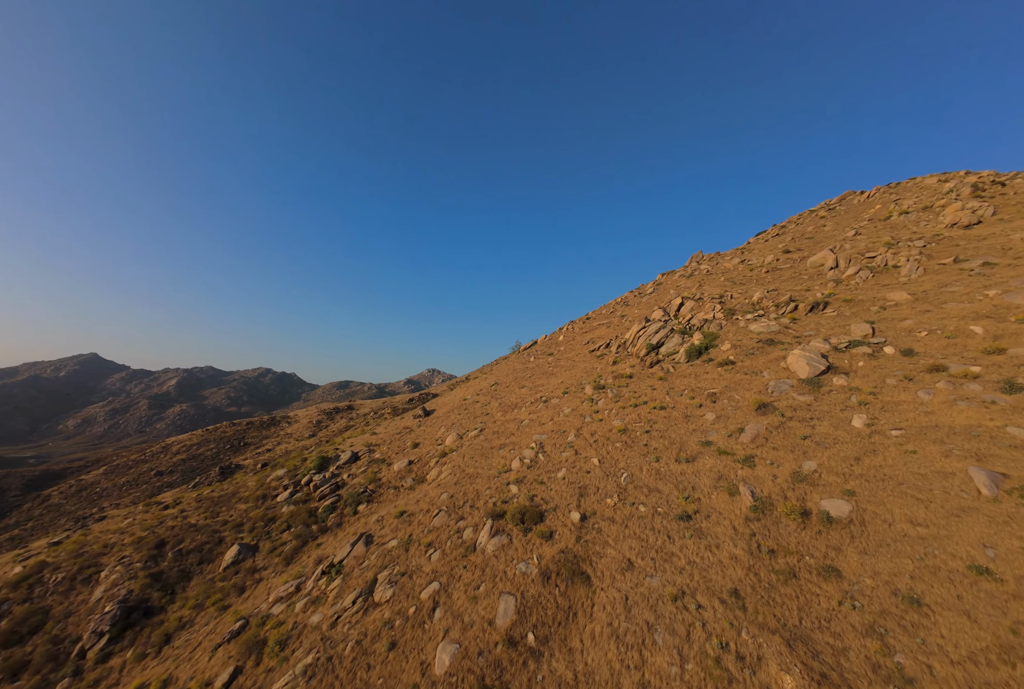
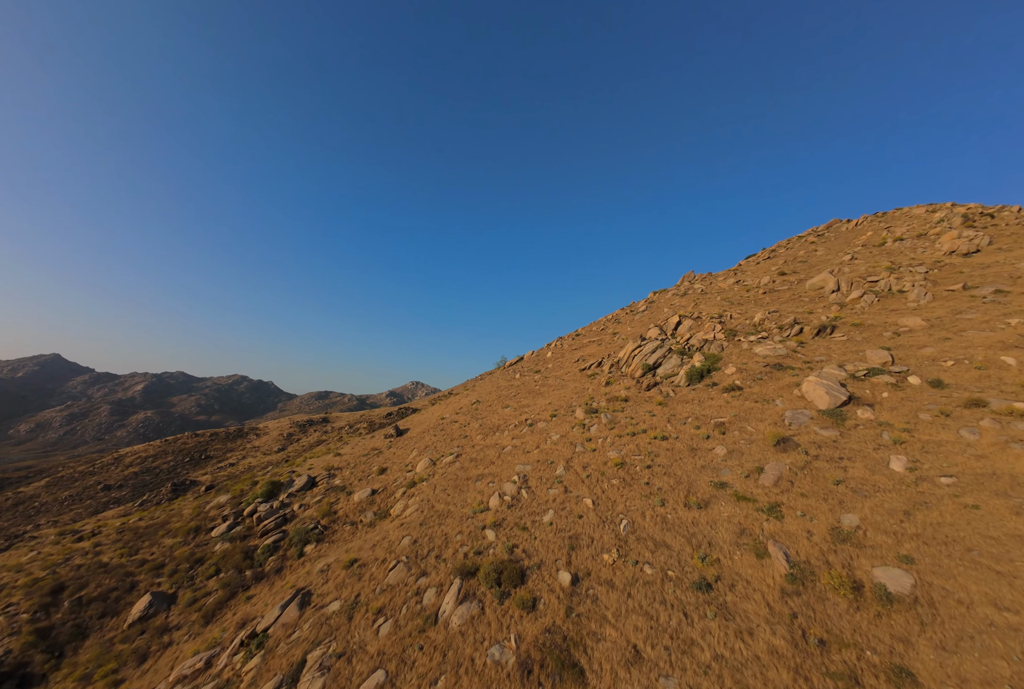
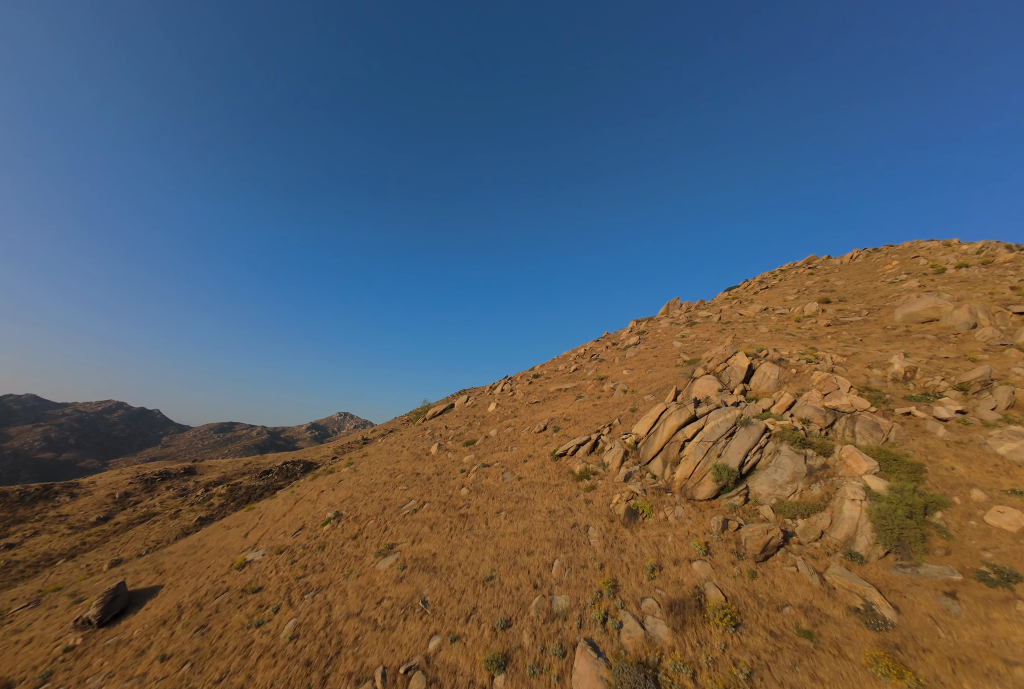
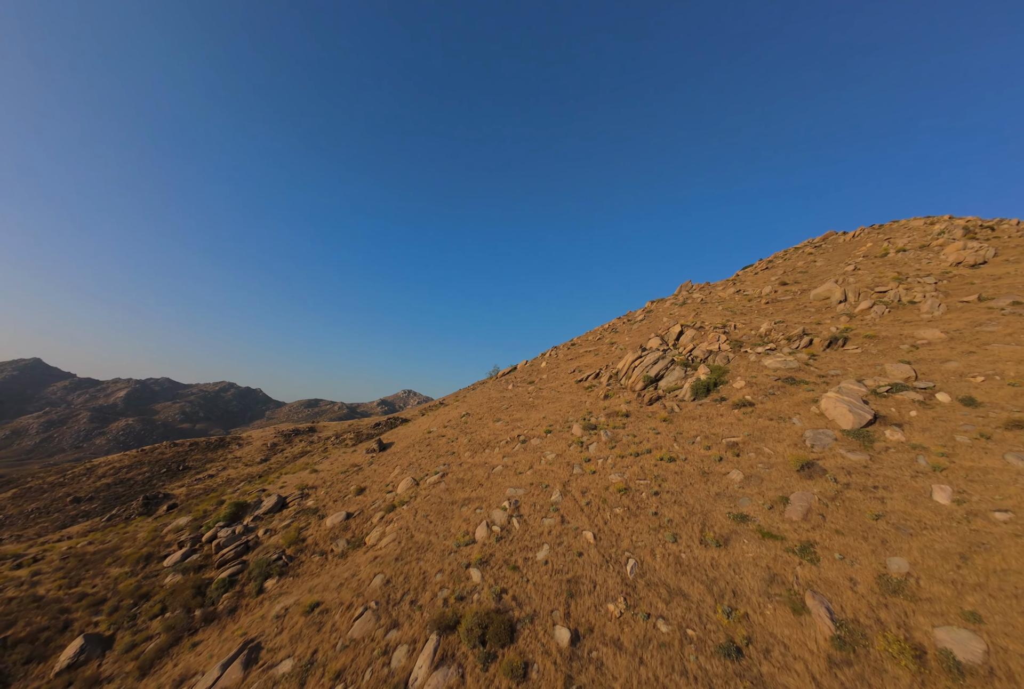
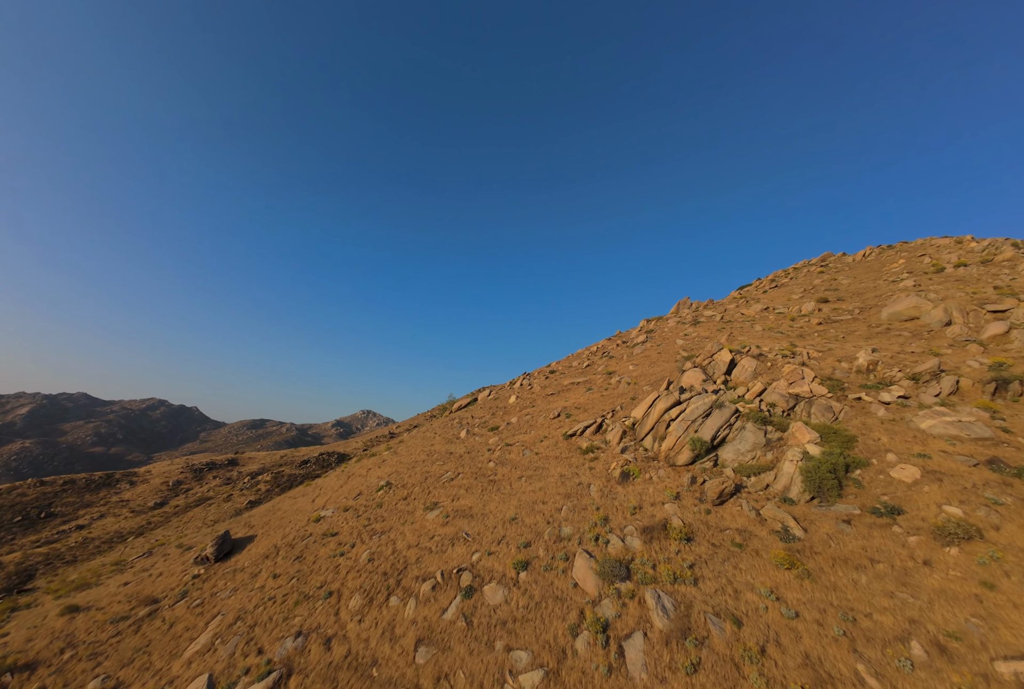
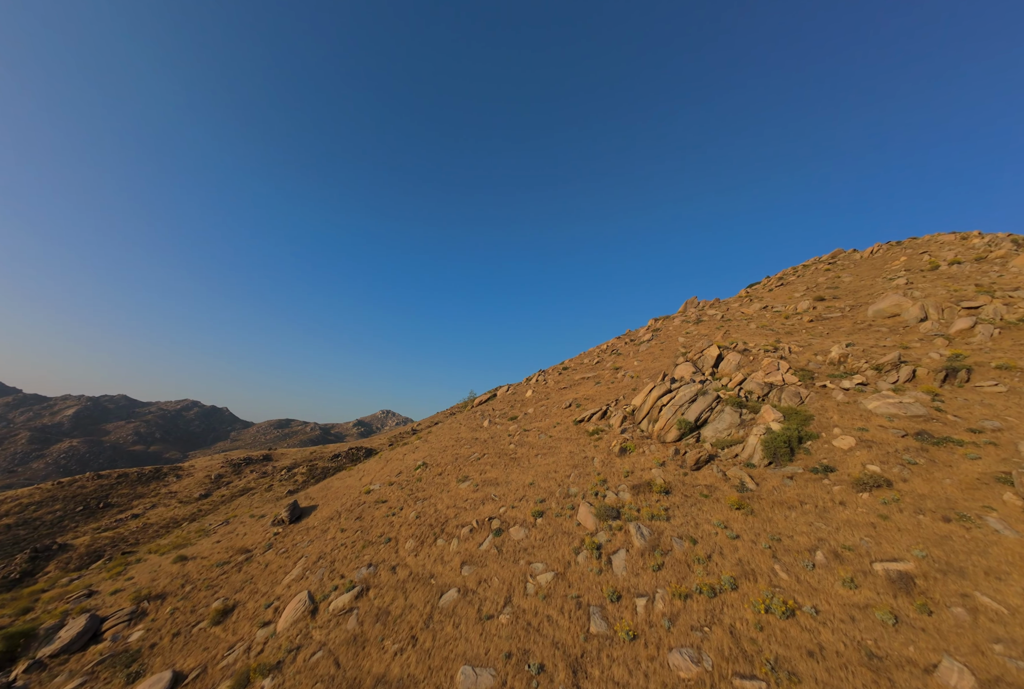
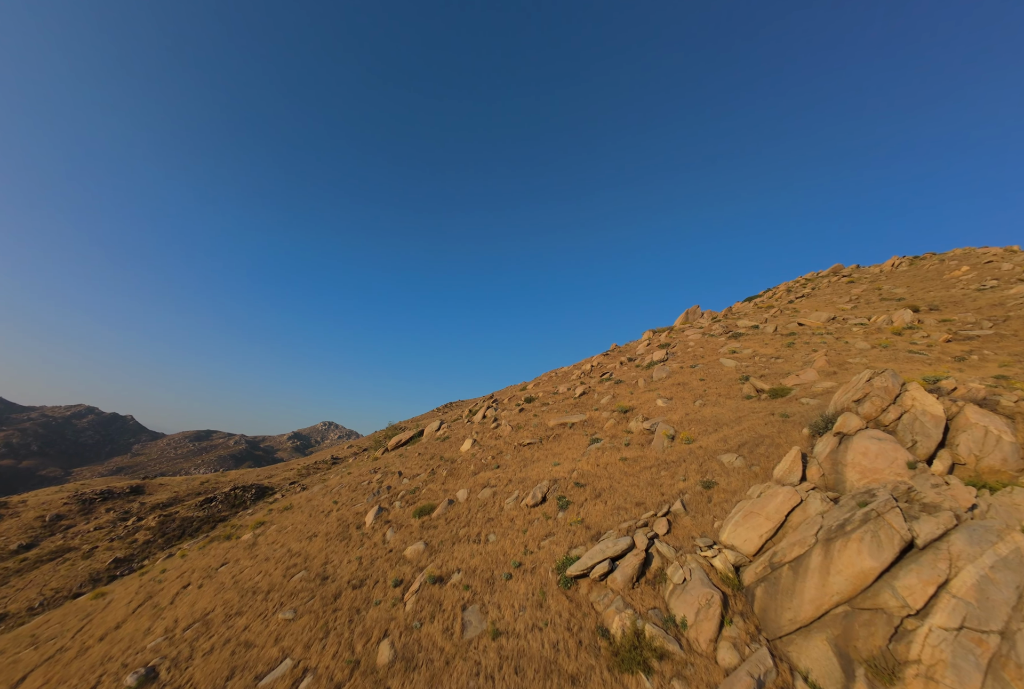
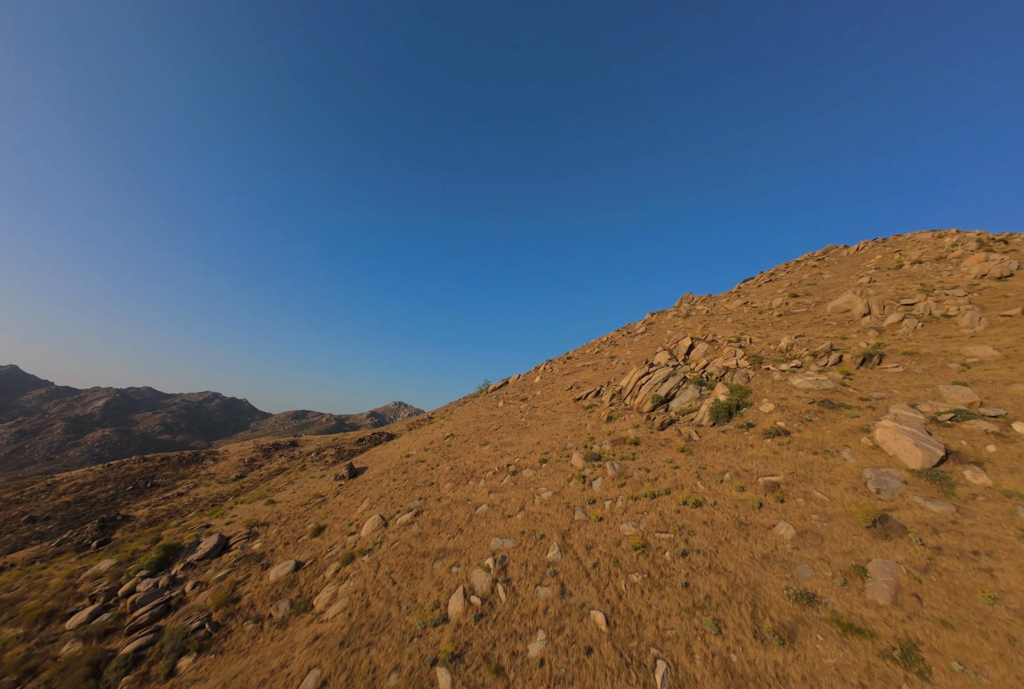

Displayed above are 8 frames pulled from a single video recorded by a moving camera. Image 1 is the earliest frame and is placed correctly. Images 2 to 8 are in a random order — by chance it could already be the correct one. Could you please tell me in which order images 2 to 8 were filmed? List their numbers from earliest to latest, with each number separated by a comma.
2, 4, 8, 6, 5, 3, 7
